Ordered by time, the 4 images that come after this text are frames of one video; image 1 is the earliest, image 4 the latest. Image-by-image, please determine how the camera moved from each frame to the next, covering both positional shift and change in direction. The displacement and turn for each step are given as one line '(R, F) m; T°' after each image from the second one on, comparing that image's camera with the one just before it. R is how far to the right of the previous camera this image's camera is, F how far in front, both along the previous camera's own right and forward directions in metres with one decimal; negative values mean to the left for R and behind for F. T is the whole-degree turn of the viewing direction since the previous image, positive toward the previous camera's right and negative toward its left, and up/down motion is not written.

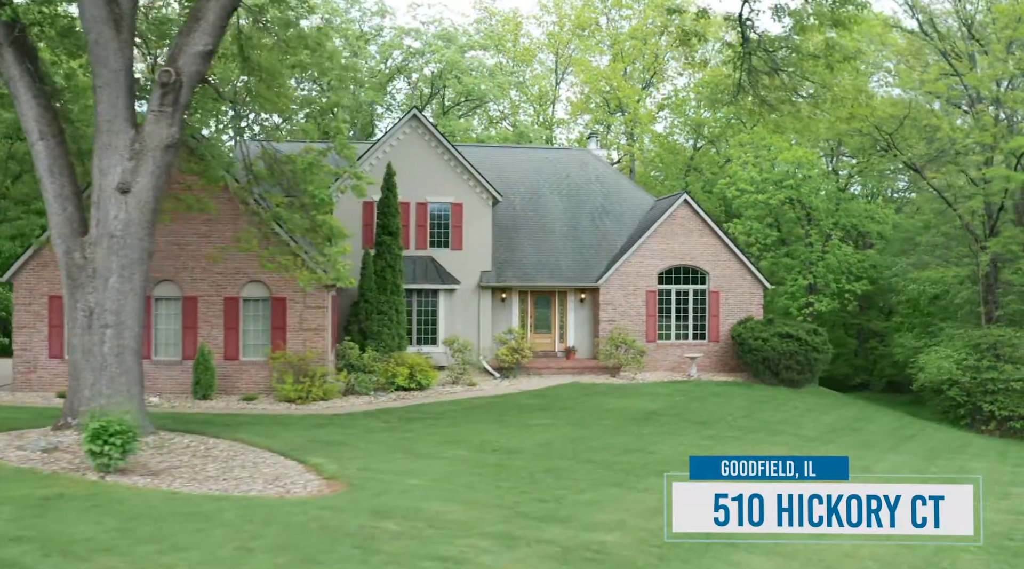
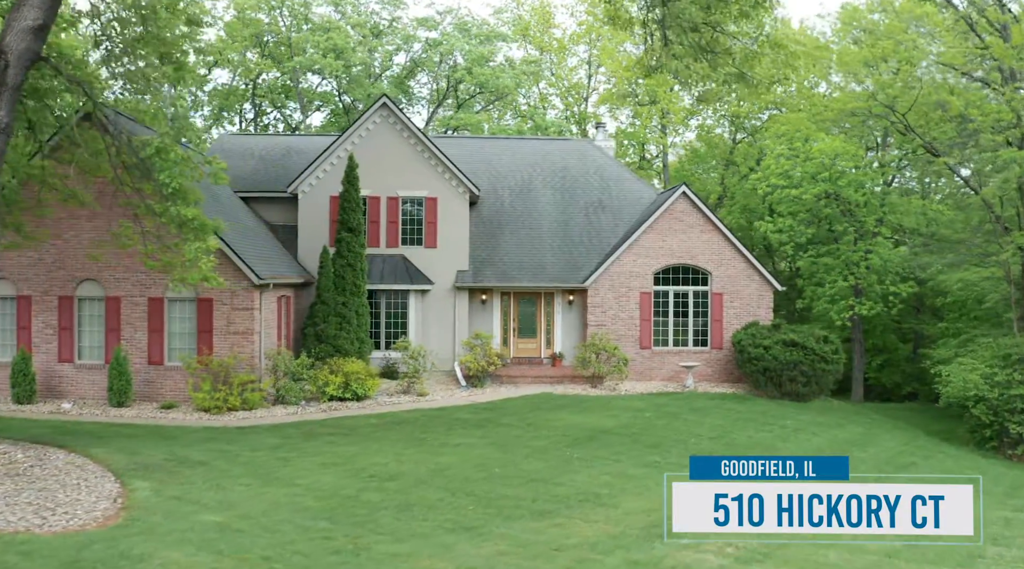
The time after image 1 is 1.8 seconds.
(+3.1, +2.3) m; -5°
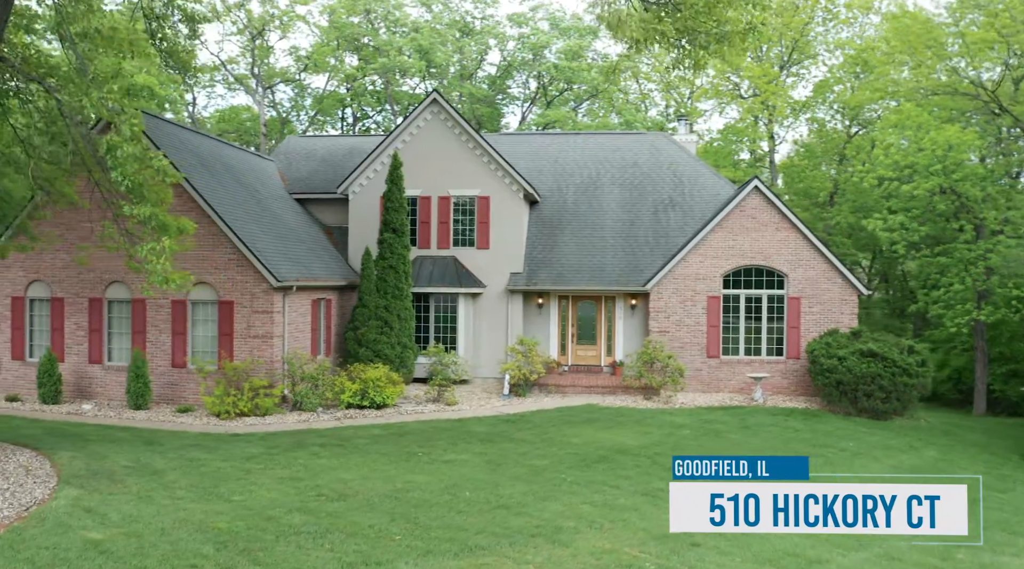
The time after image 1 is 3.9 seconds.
(+2.5, +1.7) m; -9°
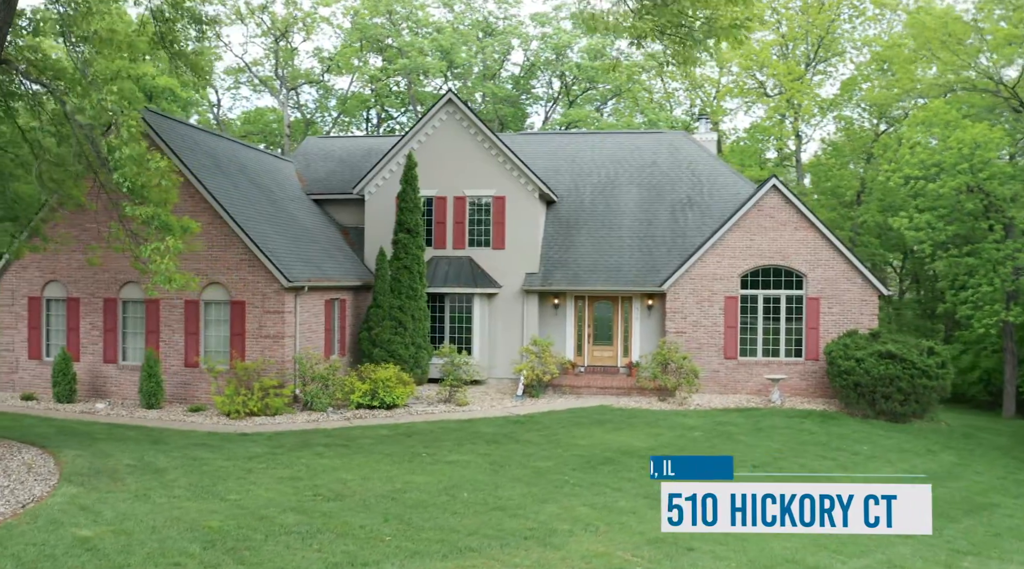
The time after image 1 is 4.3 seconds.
(+0.5, +0.1) m; -2°
